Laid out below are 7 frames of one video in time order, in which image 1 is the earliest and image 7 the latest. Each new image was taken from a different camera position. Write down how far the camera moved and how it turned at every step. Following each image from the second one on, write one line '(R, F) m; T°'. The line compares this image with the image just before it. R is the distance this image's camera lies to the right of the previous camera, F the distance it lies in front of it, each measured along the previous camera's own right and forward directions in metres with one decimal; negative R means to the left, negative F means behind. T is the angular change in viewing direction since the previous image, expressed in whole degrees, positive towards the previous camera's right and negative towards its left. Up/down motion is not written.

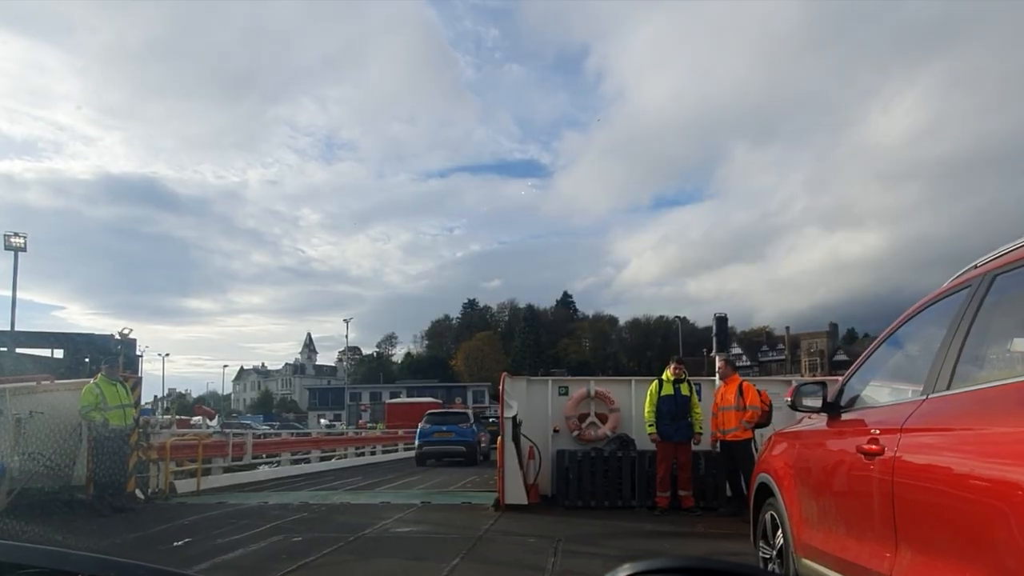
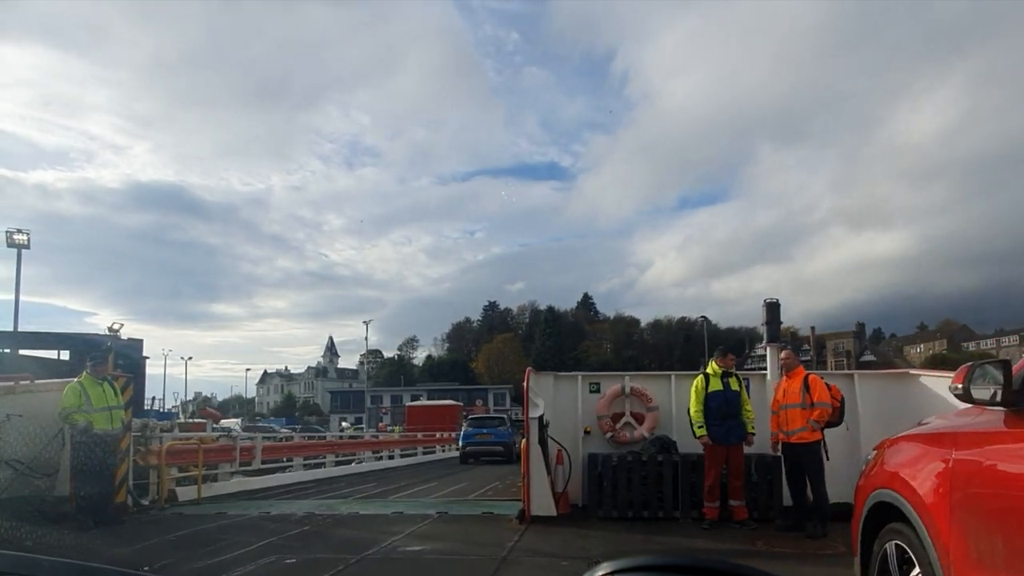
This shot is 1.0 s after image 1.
(0.0, +1.1) m; -1°
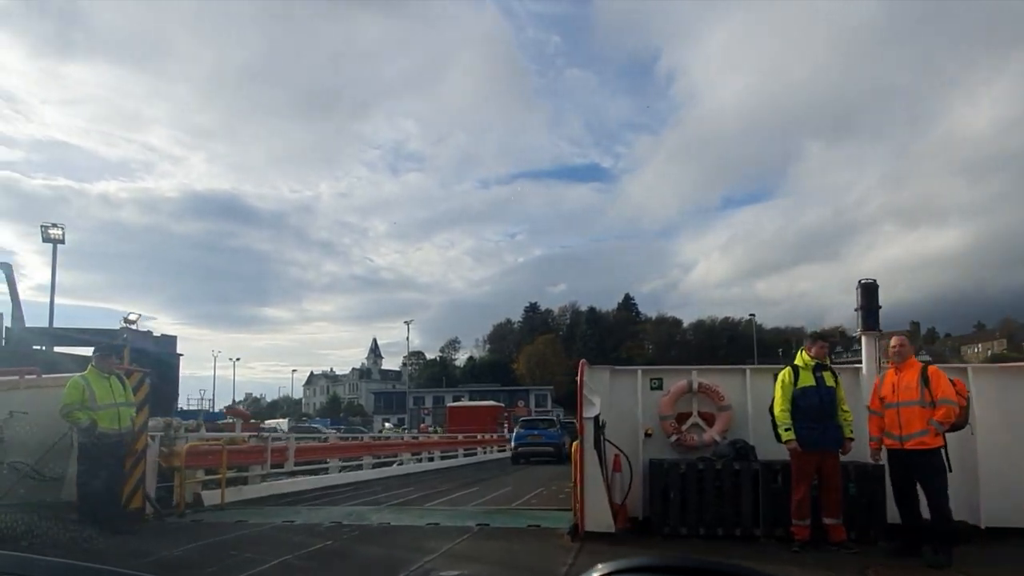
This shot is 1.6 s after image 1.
(-0.1, +1.1) m; -3°
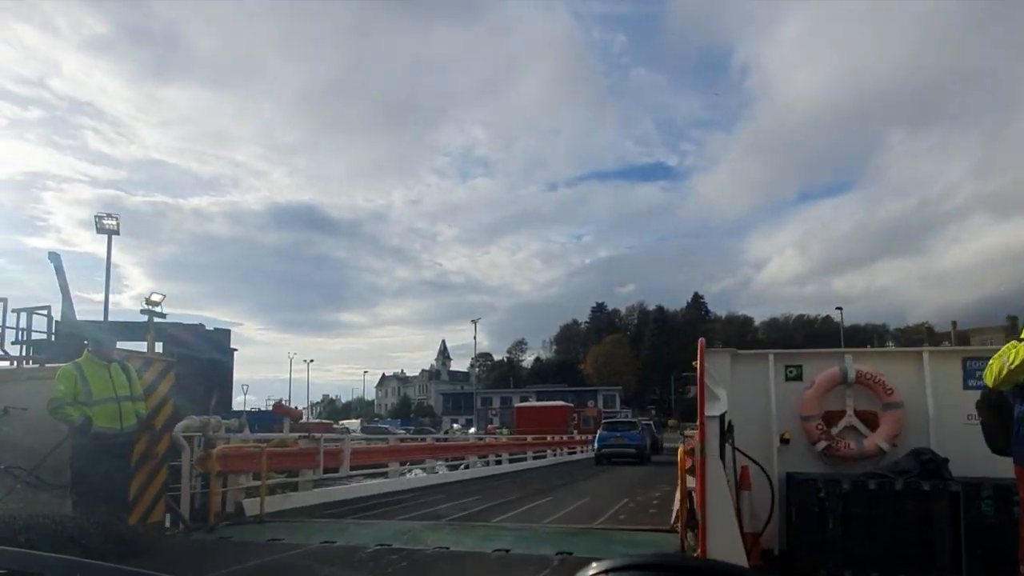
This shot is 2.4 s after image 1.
(-0.2, +1.8) m; -5°
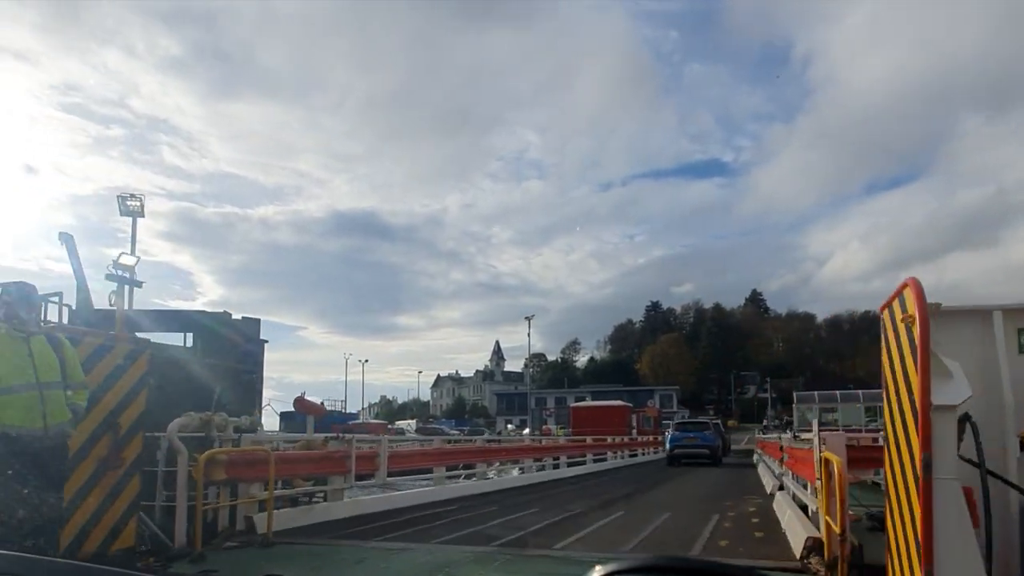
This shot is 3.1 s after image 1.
(-0.1, +2.2) m; -4°
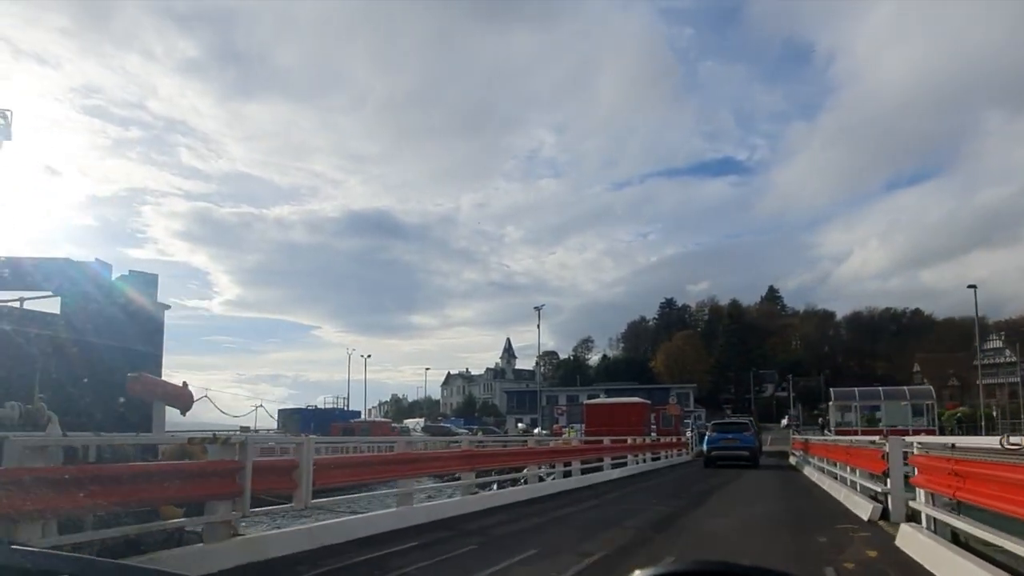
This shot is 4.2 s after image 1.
(+0.3, +4.7) m; -1°
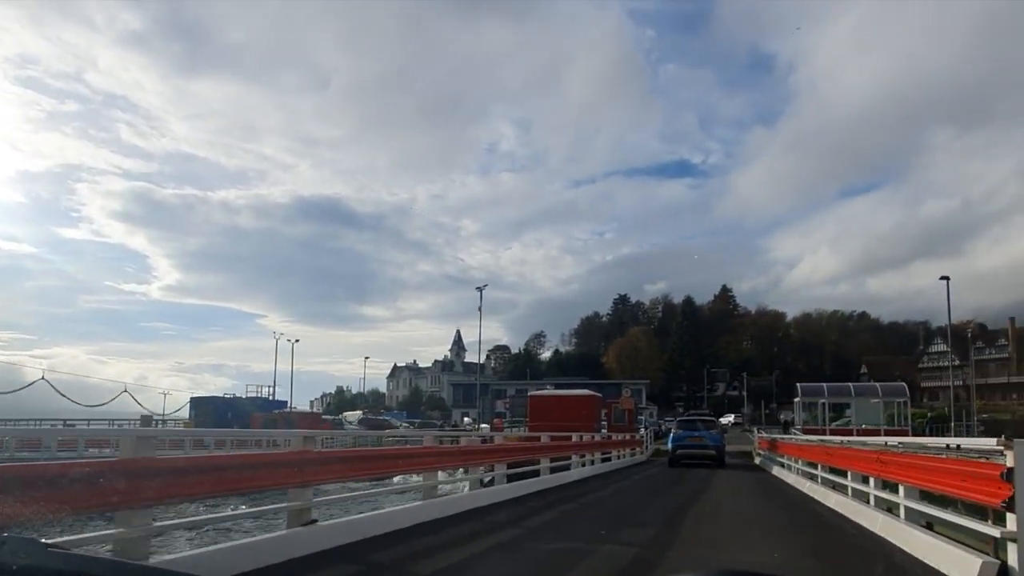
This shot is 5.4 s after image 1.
(+0.9, +5.4) m; +3°
